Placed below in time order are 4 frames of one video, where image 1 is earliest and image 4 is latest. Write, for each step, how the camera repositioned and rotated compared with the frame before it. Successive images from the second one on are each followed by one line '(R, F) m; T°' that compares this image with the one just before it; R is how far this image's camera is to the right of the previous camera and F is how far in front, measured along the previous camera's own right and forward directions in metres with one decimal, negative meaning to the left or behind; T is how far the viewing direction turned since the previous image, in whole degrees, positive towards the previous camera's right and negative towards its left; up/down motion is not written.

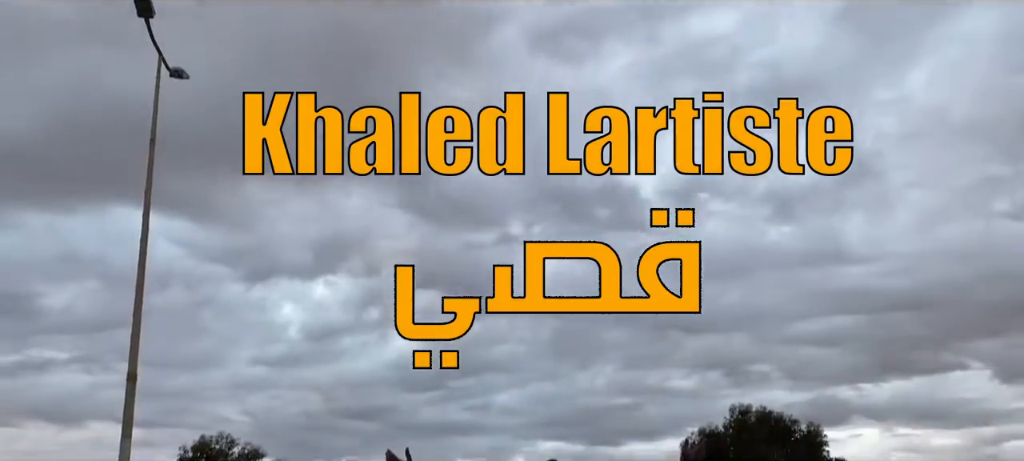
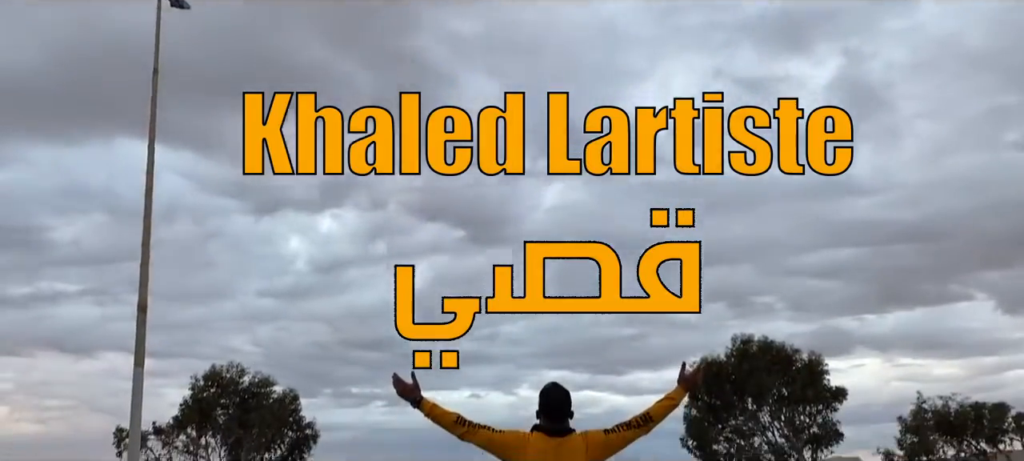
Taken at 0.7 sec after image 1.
(0.0, -0.1) m; 0°
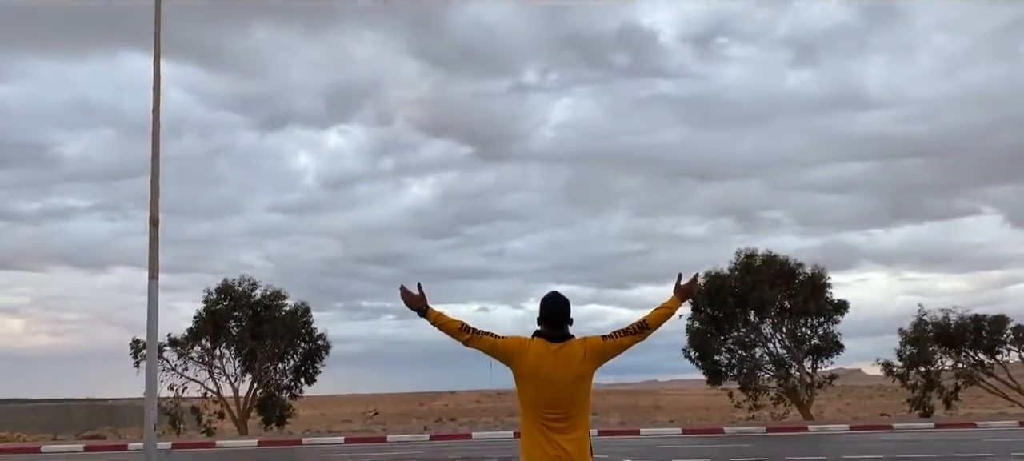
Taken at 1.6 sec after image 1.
(0.0, -0.2) m; -1°
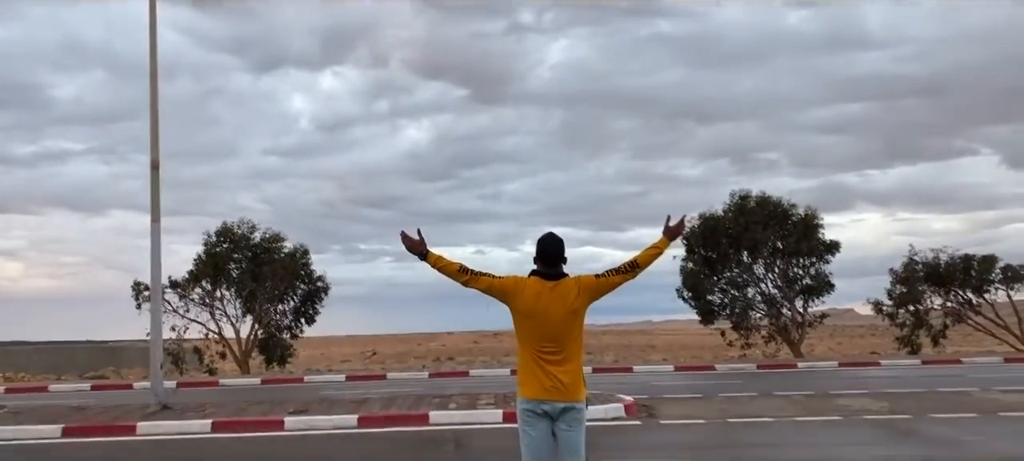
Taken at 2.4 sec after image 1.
(0.0, -0.3) m; 0°
